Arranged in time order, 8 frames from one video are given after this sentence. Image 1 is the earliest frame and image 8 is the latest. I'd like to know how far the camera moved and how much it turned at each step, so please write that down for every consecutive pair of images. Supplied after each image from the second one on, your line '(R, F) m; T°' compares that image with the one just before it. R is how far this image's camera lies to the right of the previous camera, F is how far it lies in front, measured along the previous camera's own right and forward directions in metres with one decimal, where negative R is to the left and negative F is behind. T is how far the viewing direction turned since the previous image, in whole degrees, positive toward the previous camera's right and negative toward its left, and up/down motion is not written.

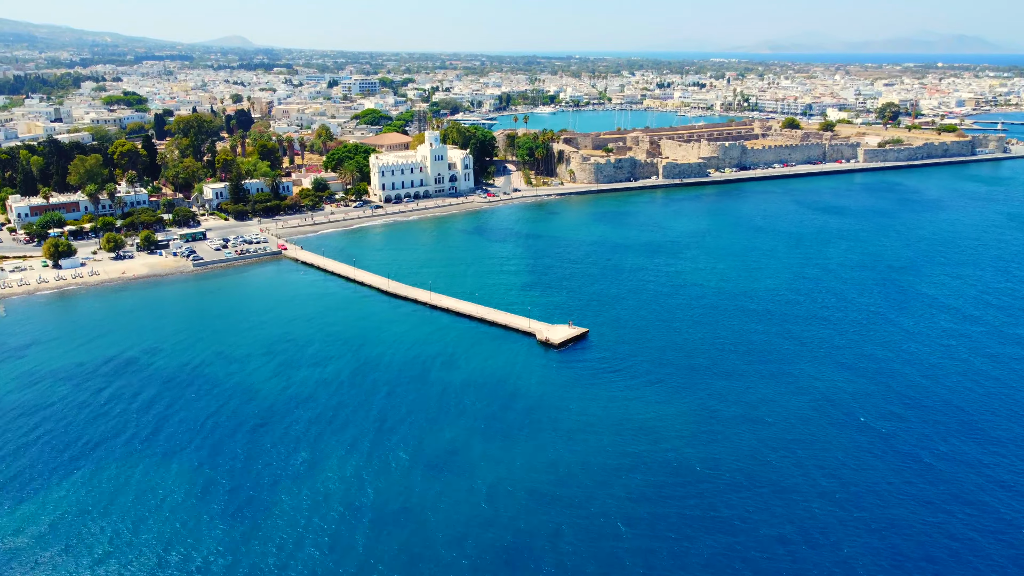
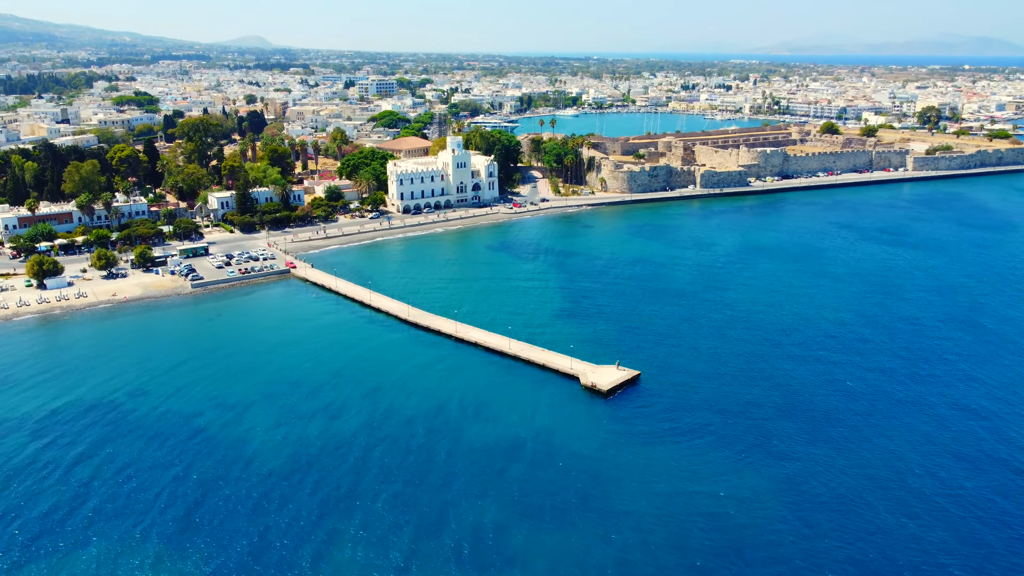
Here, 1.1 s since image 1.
(-1.4, +7.3) m; -1°
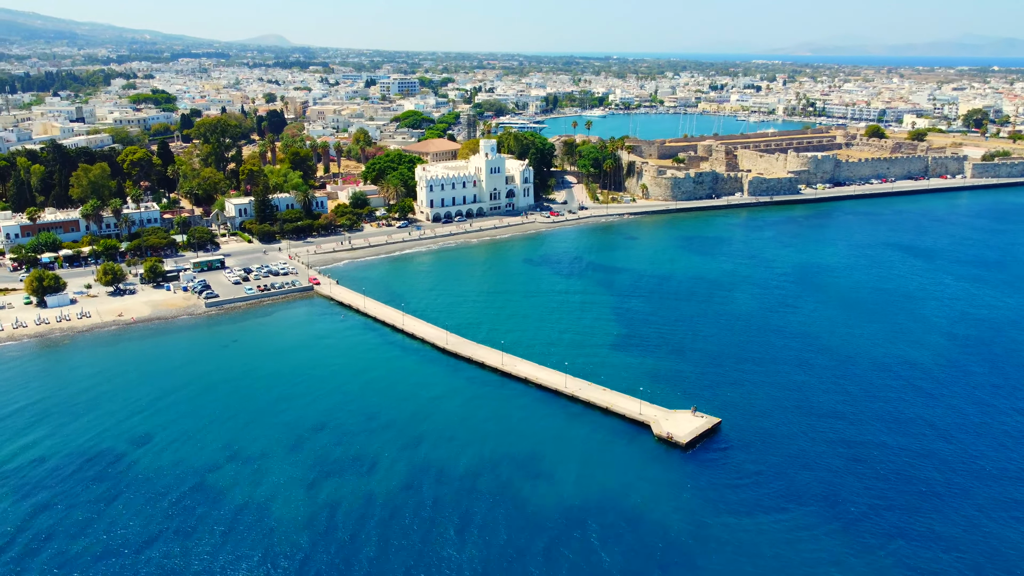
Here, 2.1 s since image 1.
(-2.2, +6.3) m; -1°
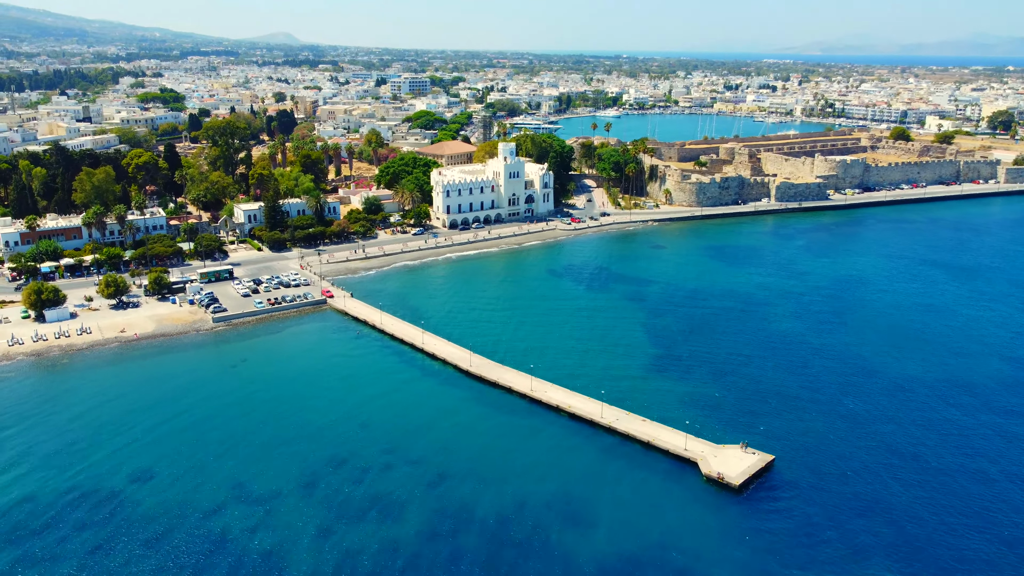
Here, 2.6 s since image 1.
(-1.2, +3.4) m; -1°
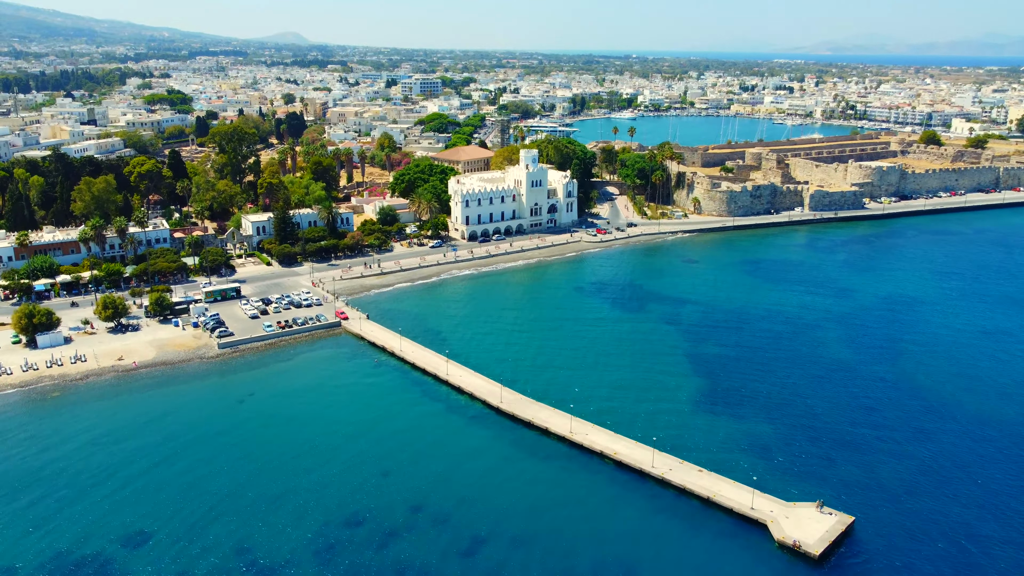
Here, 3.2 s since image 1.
(-1.4, +4.4) m; -1°
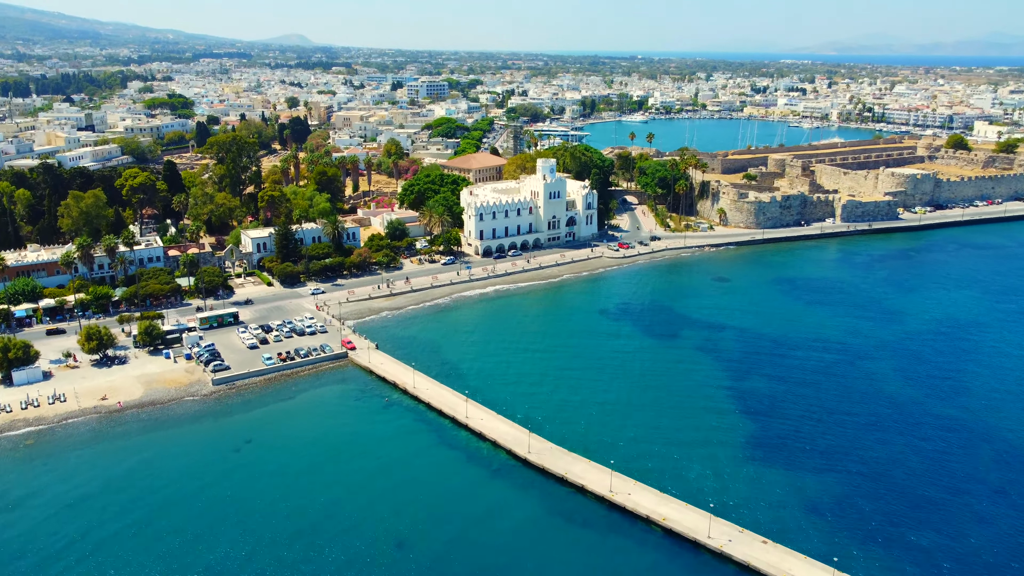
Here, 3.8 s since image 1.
(-1.1, +4.8) m; 0°
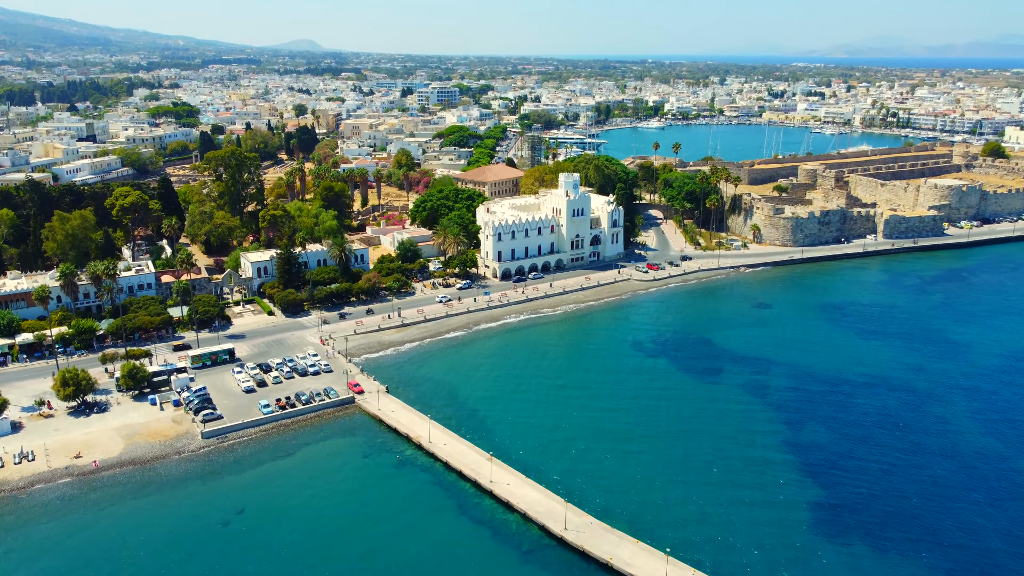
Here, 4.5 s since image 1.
(-0.9, +5.4) m; -1°
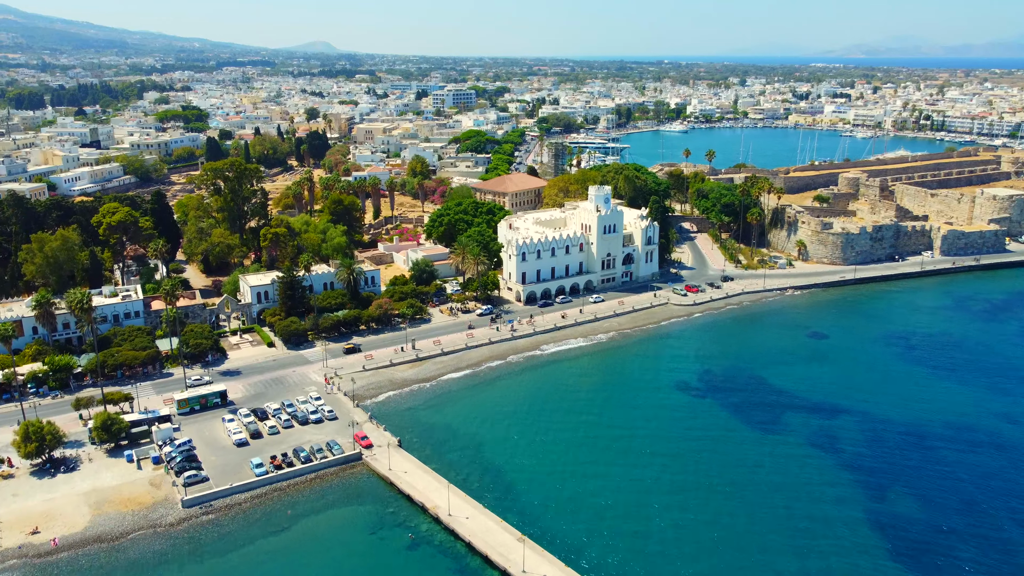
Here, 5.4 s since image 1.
(-0.8, +6.1) m; -1°
